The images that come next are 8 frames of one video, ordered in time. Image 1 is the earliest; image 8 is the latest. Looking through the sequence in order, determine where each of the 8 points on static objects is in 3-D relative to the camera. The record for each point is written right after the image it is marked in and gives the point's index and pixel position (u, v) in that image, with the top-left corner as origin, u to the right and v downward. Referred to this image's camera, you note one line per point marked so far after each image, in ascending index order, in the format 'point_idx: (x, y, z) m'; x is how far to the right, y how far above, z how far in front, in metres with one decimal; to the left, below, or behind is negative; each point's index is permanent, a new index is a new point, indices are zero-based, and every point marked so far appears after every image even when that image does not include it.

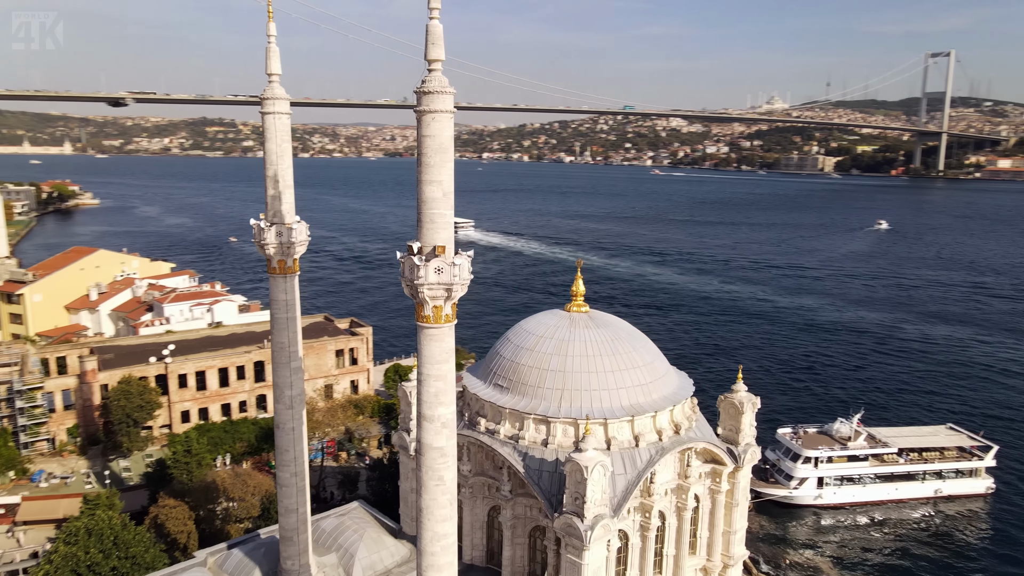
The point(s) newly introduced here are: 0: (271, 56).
0: (-3.8, +3.7, +11.6) m
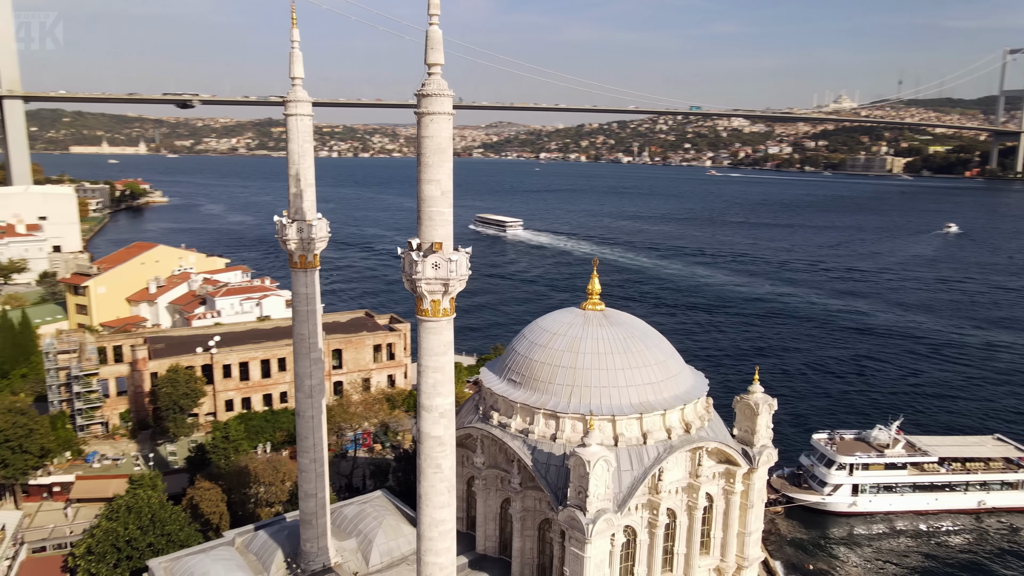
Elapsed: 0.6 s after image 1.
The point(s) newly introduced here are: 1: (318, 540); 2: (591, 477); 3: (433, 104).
0: (-3.6, +3.8, +12.2) m
1: (-3.6, -4.7, +13.7) m
2: (+1.2, -3.0, +11.5) m
3: (-1.0, +2.3, +9.1) m
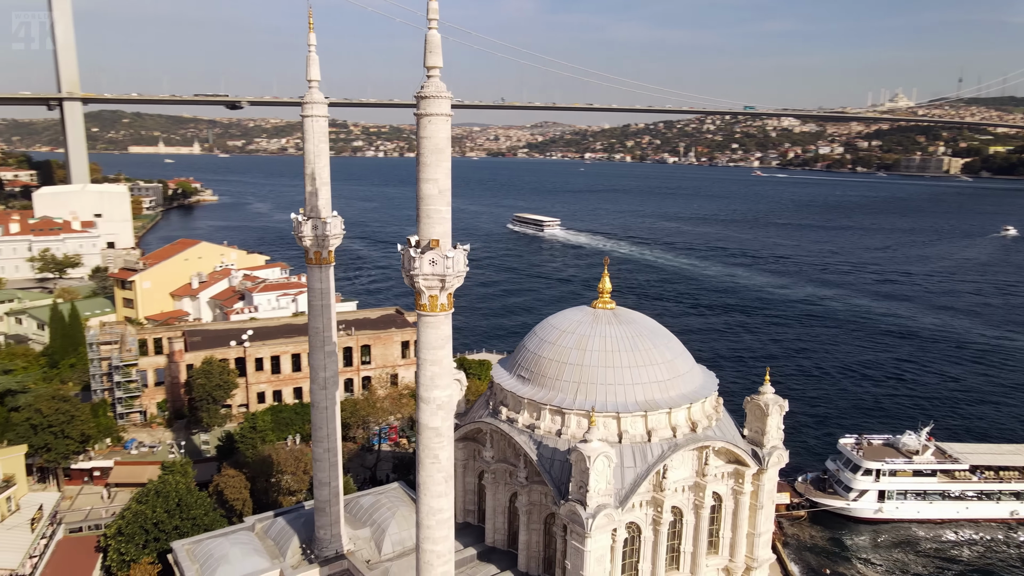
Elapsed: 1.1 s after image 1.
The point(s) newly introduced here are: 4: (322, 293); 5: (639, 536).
0: (-3.5, +3.9, +12.7) m
1: (-3.5, -4.6, +14.1) m
2: (+1.3, -2.9, +11.7) m
3: (-1.1, +2.3, +9.4) m
4: (-3.4, -0.1, +13.2) m
5: (+2.3, -4.4, +13.1) m
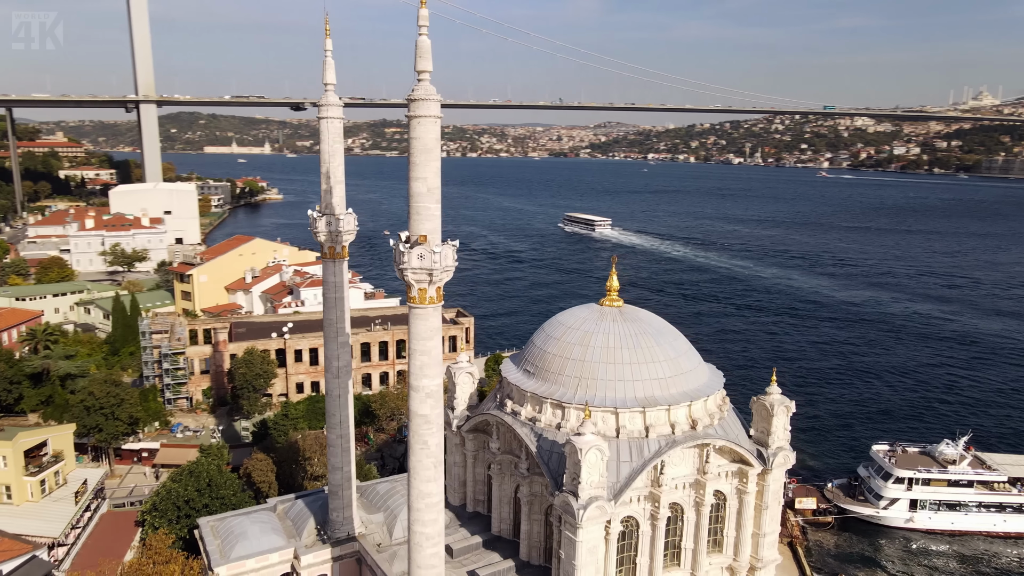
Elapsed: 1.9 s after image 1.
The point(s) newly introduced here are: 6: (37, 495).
0: (-3.4, +4.0, +13.4) m
1: (-3.4, -4.5, +14.8) m
2: (+1.2, -2.9, +12.0) m
3: (-1.2, +2.4, +9.9) m
4: (-3.3, 0.0, +13.9) m
5: (+2.3, -4.4, +13.3) m
6: (-10.8, -4.7, +16.7) m
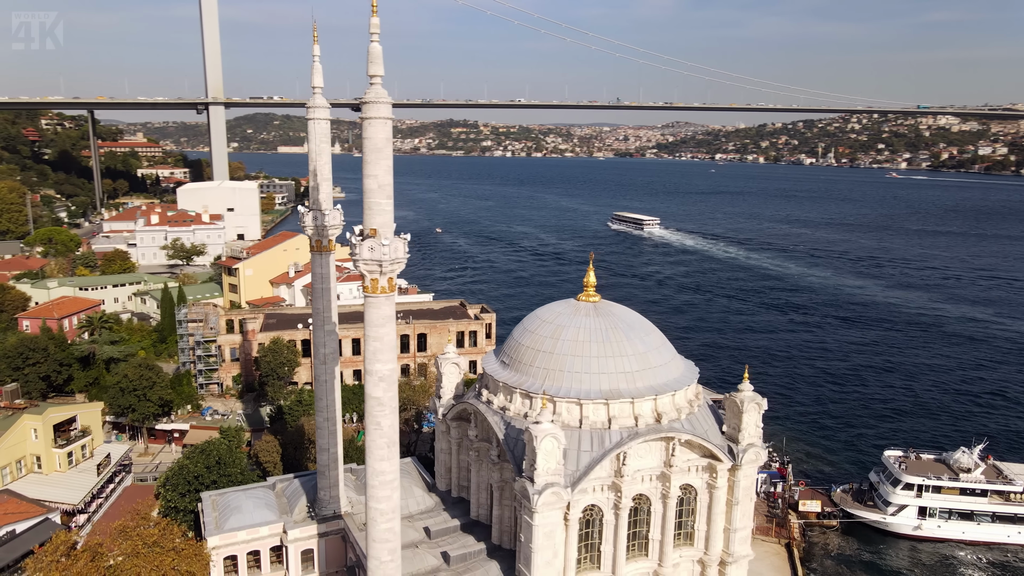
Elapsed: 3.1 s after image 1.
0: (-3.8, +4.2, +14.2) m
1: (-3.9, -4.3, +15.6) m
2: (+0.5, -2.8, +12.5) m
3: (-2.0, +2.6, +10.6) m
4: (-3.8, +0.2, +14.8) m
5: (+1.7, -4.3, +13.7) m
6: (-11.1, -4.4, +18.2) m
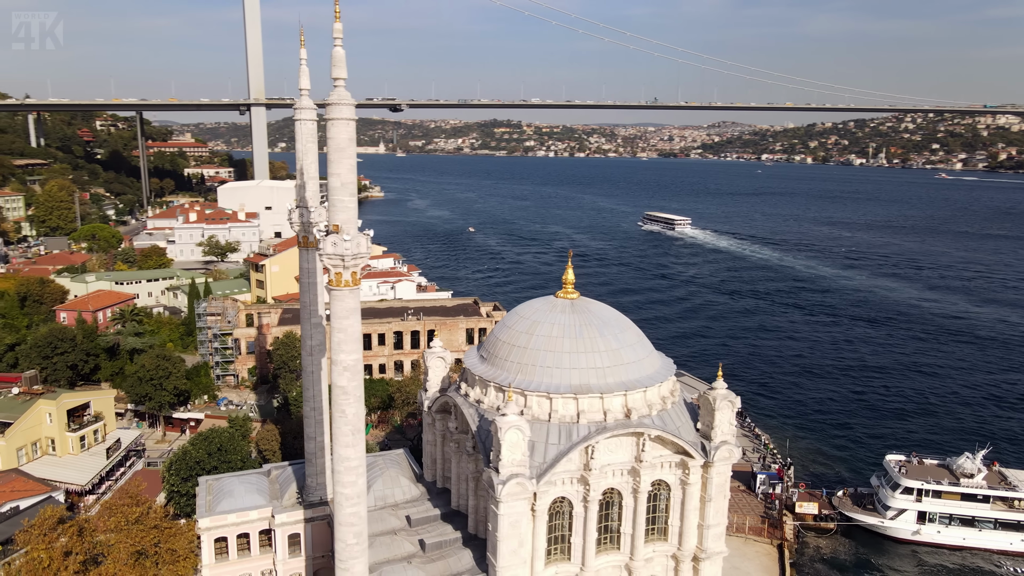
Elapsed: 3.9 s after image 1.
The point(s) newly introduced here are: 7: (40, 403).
0: (-4.2, +4.3, +14.8) m
1: (-4.3, -4.2, +16.2) m
2: (-0.1, -2.7, +12.9) m
3: (-2.7, +2.7, +11.1) m
4: (-4.2, +0.3, +15.4) m
5: (+1.1, -4.2, +14.0) m
6: (-11.4, -4.2, +19.2) m
7: (-12.0, -2.9, +18.8) m
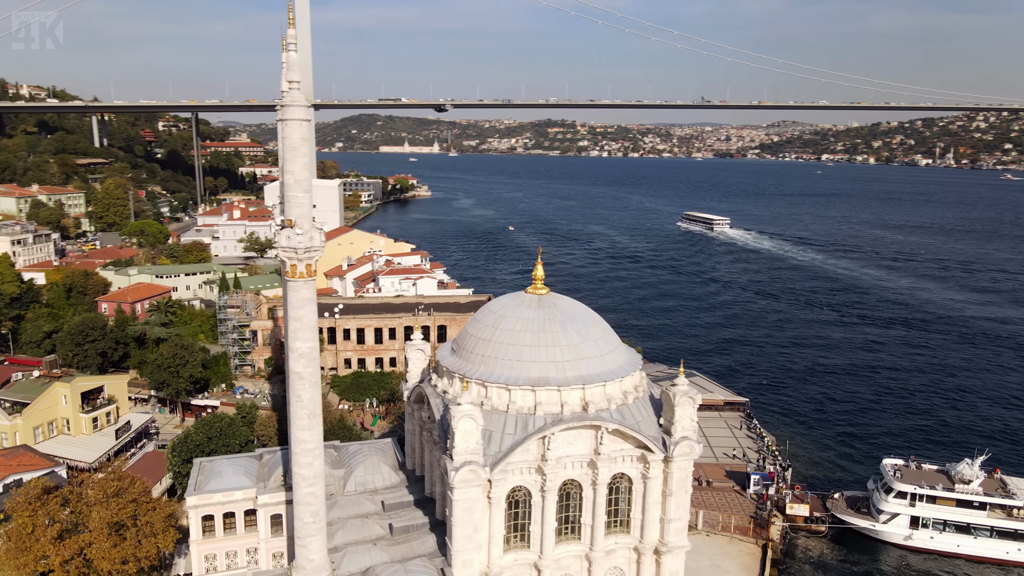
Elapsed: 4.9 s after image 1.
0: (-4.8, +4.5, +15.6) m
1: (-4.9, -4.0, +17.0) m
2: (-1.0, -2.6, +13.3) m
3: (-3.6, +2.8, +11.8) m
4: (-4.9, +0.5, +16.1) m
5: (+0.3, -4.1, +14.4) m
6: (-11.8, -3.9, +20.5) m
7: (-12.4, -2.6, +20.1) m
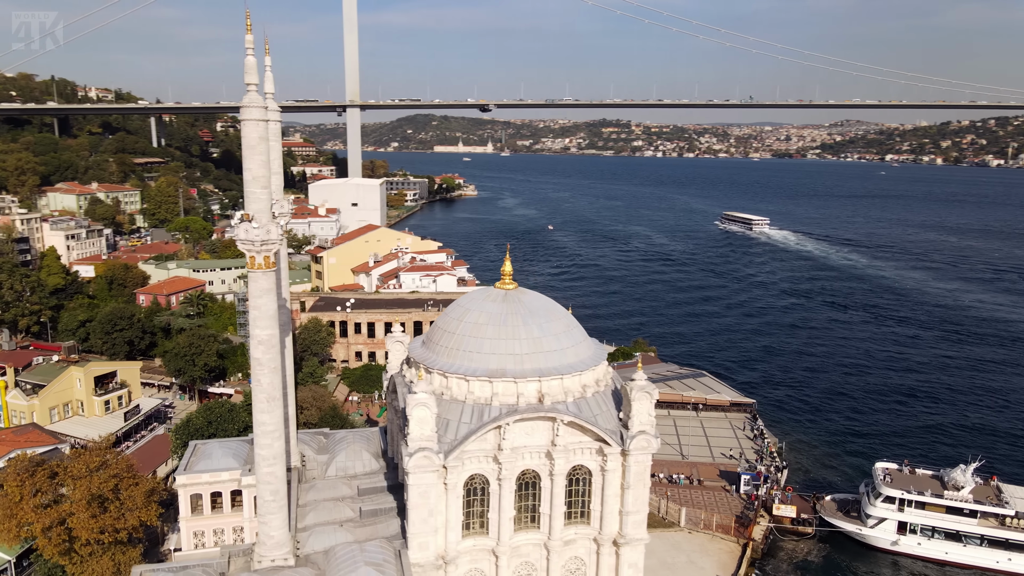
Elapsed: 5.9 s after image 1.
0: (-5.5, +4.6, +16.4) m
1: (-5.6, -3.8, +17.8) m
2: (-1.9, -2.5, +13.9) m
3: (-4.5, +3.0, +12.5) m
4: (-5.5, +0.7, +17.0) m
5: (-0.5, -4.0, +14.9) m
6: (-12.1, -3.7, +21.8) m
7: (-12.8, -2.4, +21.4) m
